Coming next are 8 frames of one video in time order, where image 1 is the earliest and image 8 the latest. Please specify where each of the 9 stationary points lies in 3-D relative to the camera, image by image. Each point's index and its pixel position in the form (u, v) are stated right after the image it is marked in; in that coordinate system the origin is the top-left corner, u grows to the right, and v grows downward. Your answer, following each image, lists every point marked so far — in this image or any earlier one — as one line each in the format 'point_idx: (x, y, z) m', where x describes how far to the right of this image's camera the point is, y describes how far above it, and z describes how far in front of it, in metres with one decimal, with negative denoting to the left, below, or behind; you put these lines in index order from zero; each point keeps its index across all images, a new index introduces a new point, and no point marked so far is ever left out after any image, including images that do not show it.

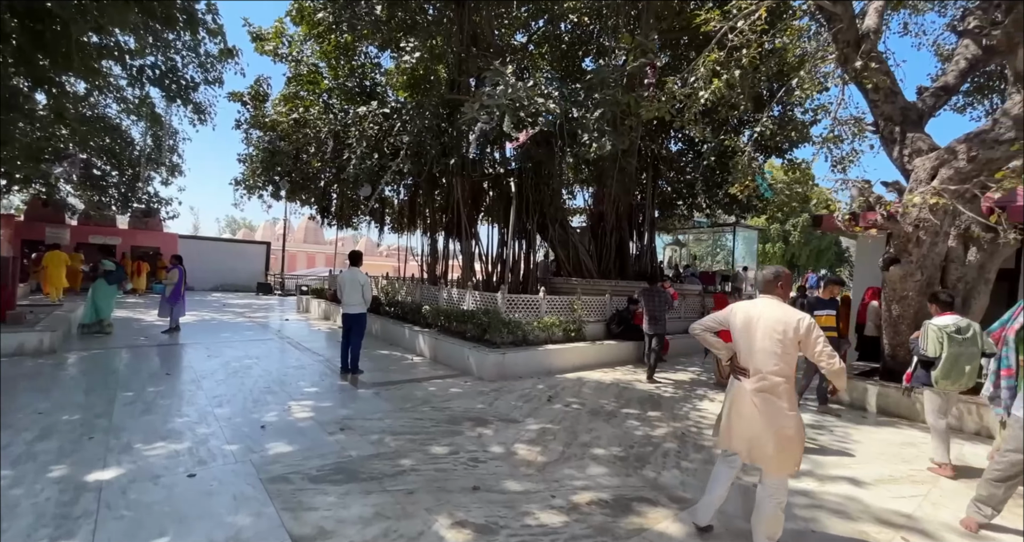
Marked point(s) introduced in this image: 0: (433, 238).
0: (-1.4, +0.6, +10.0) m
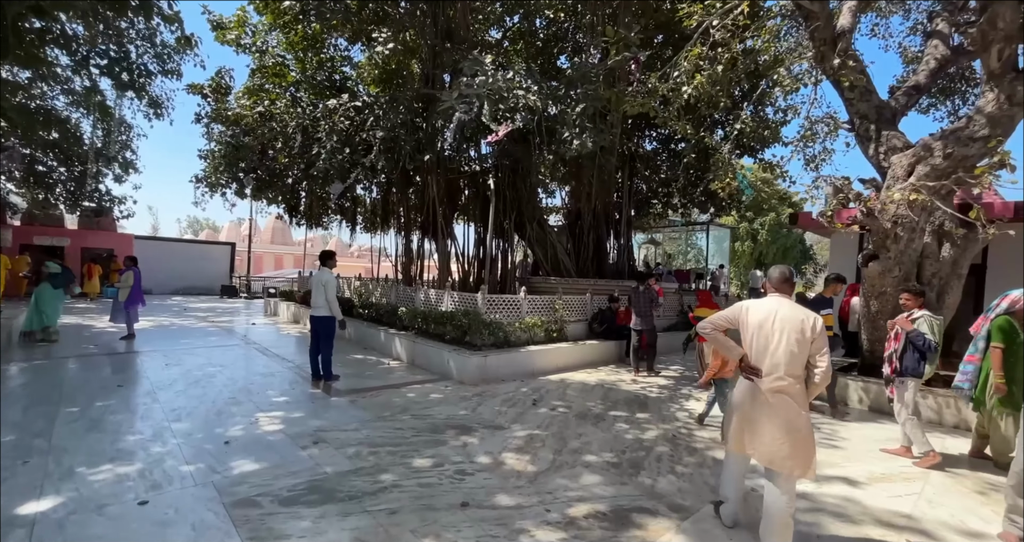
0: (-1.8, +0.6, +9.7) m
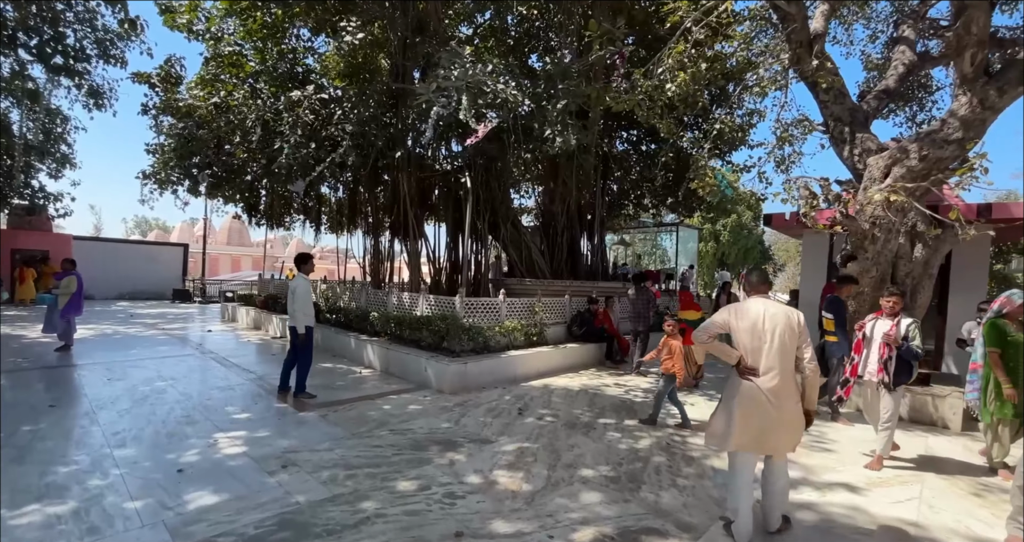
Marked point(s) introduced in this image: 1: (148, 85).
0: (-2.3, +0.6, +9.2) m
1: (-5.1, +2.6, +7.7) m
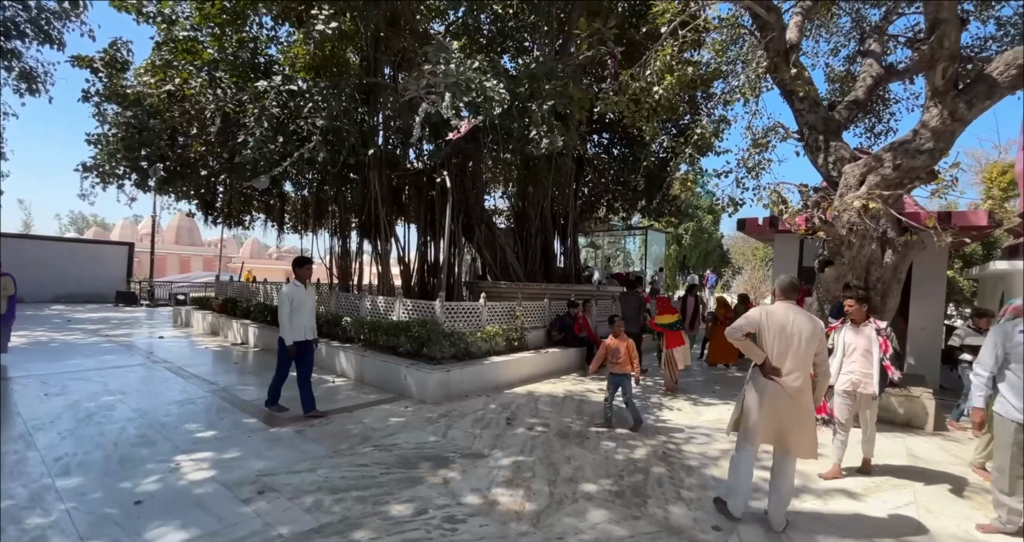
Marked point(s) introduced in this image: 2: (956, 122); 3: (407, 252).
0: (-2.7, +0.5, +8.8) m
1: (-5.4, +2.6, +7.0) m
2: (+4.5, +1.5, +5.6) m
3: (-1.6, +0.3, +8.6) m
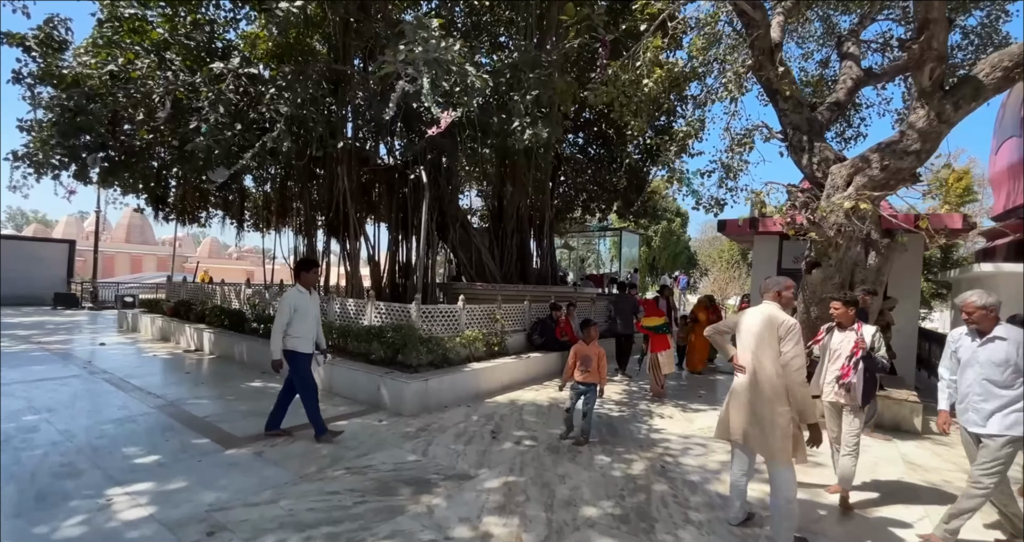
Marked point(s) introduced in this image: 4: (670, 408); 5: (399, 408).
0: (-3.1, +0.5, +8.3) m
1: (-5.6, +2.6, +6.4) m
2: (+4.3, +1.5, +5.5) m
3: (-2.0, +0.3, +8.1) m
4: (+1.5, -1.4, +5.4) m
5: (-0.9, -1.1, +4.4) m
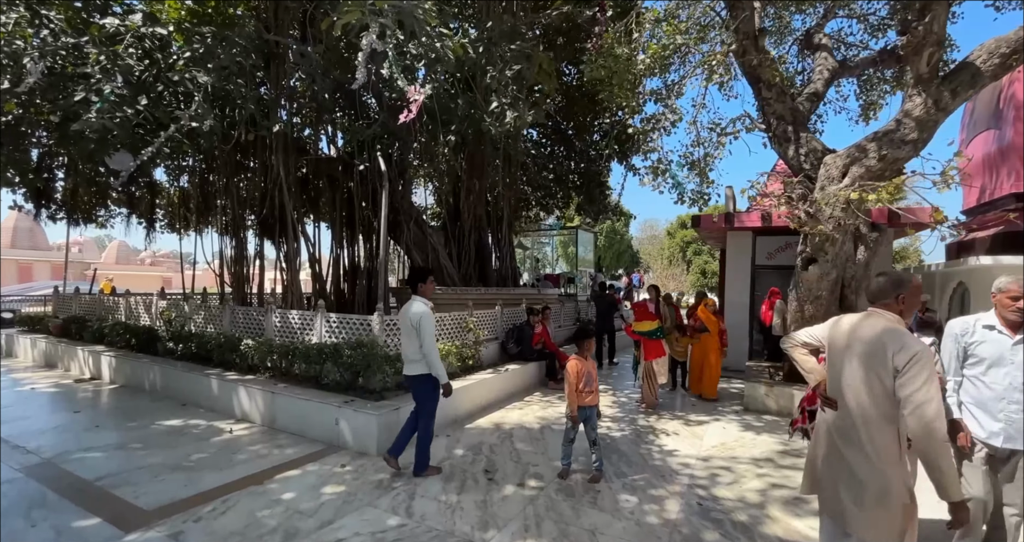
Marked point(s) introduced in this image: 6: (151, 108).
0: (-3.6, +0.4, +7.1) m
1: (-5.9, +2.5, +4.9) m
2: (+4.1, +1.6, +5.2) m
3: (-2.5, +0.2, +7.0) m
4: (+1.4, -1.3, +4.8) m
5: (-0.9, -1.1, +3.5) m
6: (-3.5, +1.5, +5.2) m
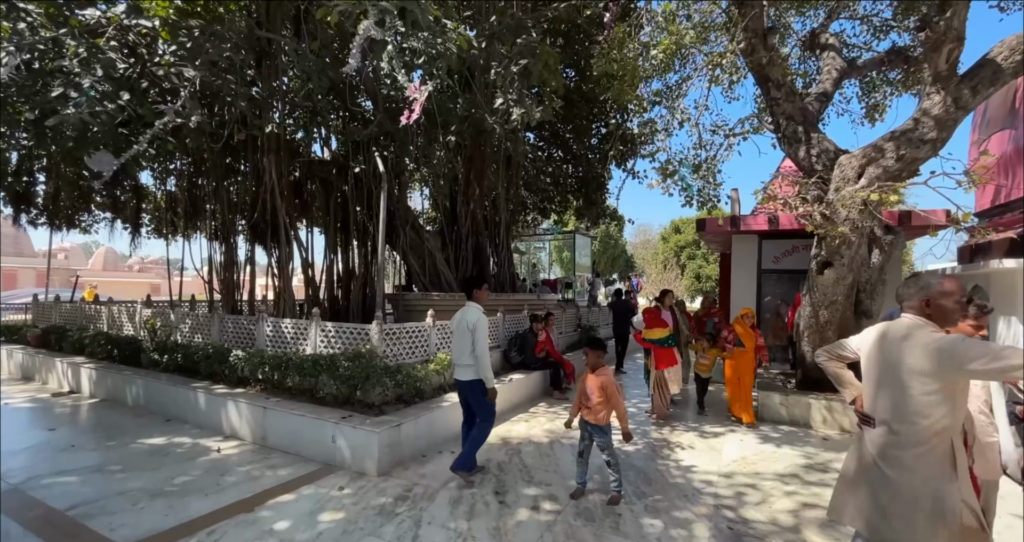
0: (-3.6, +0.3, +6.8) m
1: (-5.9, +2.4, +4.6) m
2: (+4.1, +1.5, +5.1) m
3: (-2.4, +0.2, +6.8) m
4: (+1.4, -1.4, +4.5) m
5: (-0.9, -1.1, +3.2) m
6: (-3.4, +1.5, +5.0) m
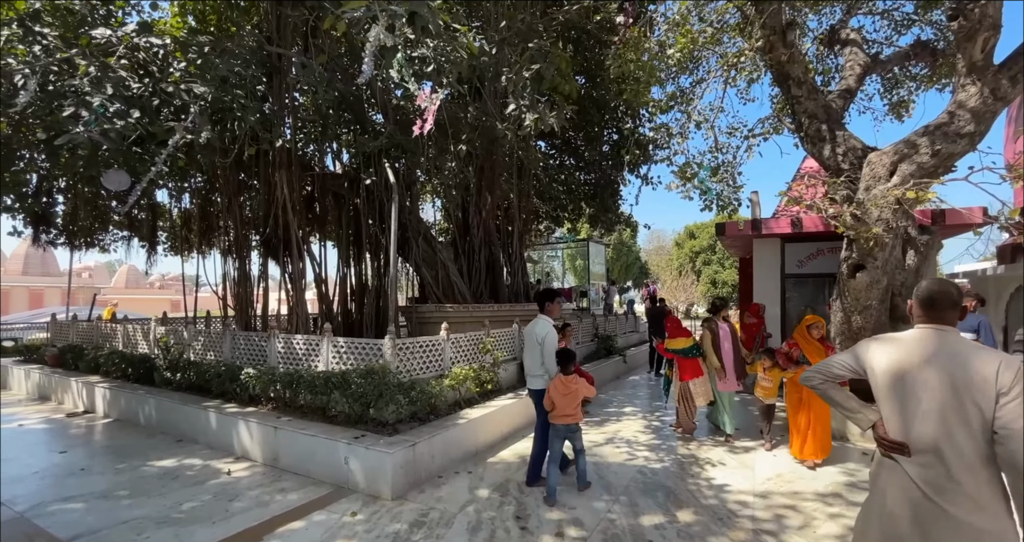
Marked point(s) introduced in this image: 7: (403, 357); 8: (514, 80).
0: (-3.4, +0.2, +6.8) m
1: (-5.8, +2.2, +4.7) m
2: (+4.2, +1.5, +4.8) m
3: (-2.2, 0.0, +6.7) m
4: (+1.6, -1.4, +4.3) m
5: (-0.8, -1.2, +3.1) m
6: (-3.3, +1.3, +4.9) m
7: (-0.9, -0.7, +4.3) m
8: (-0.1, +1.8, +5.1) m
